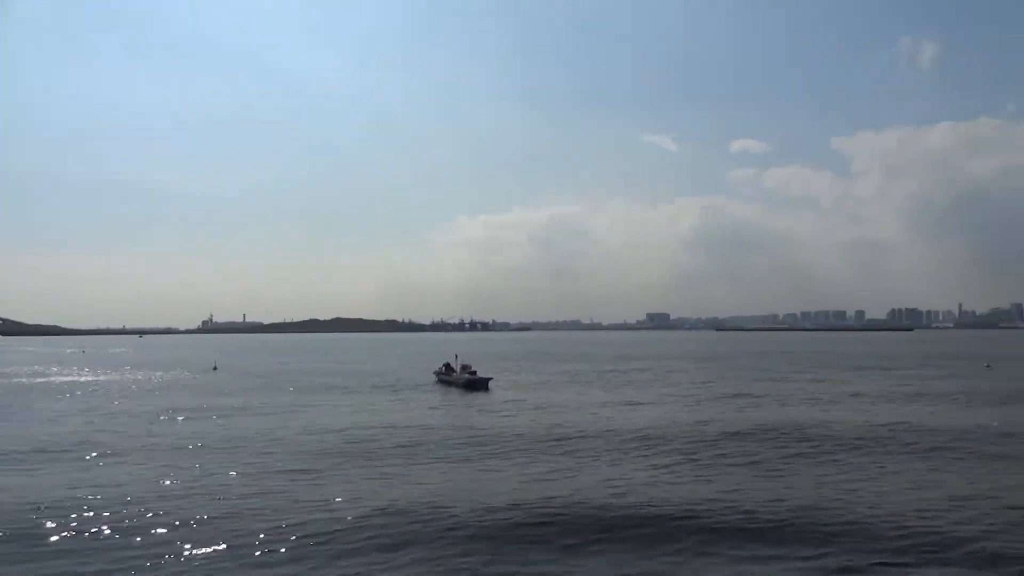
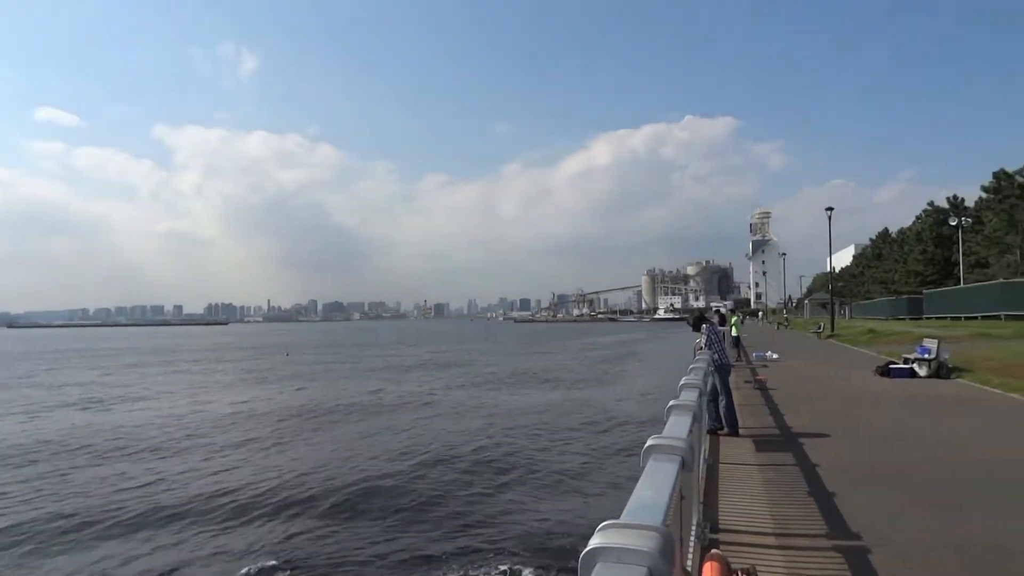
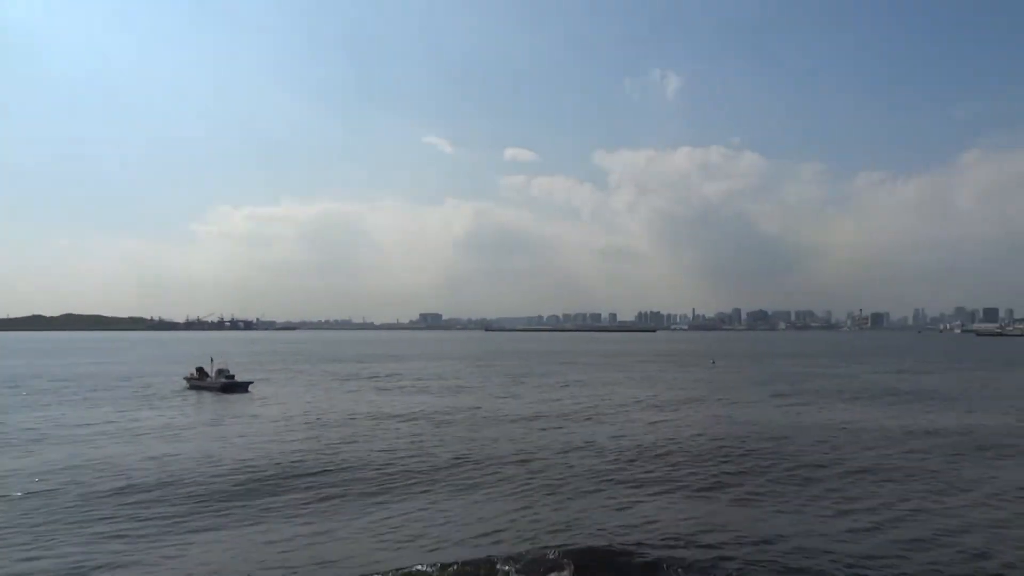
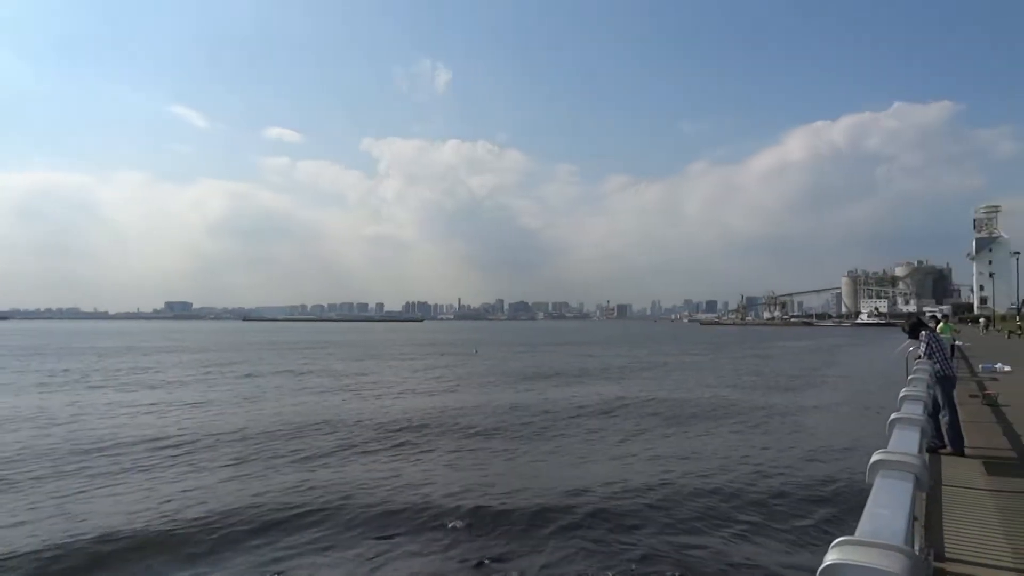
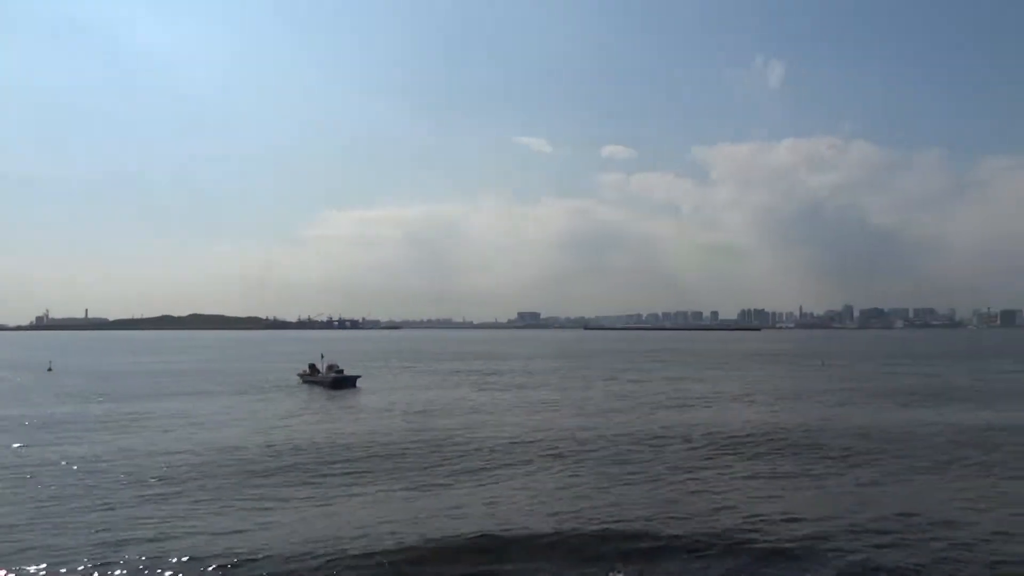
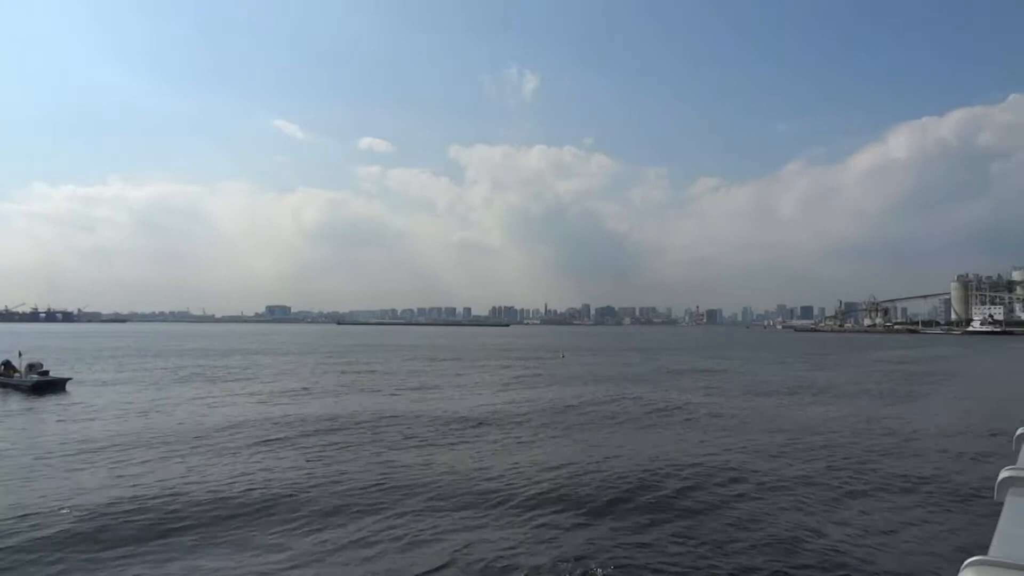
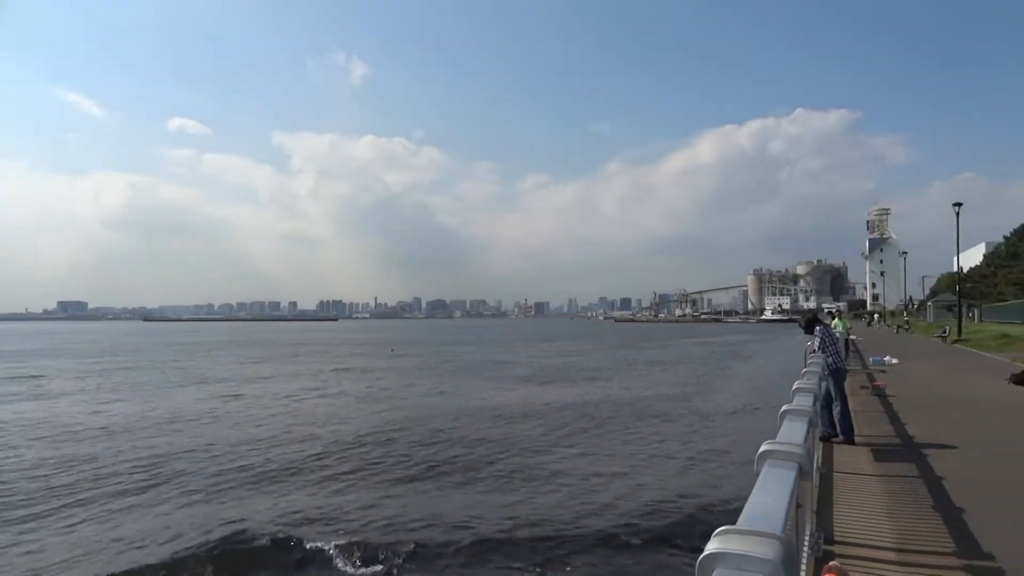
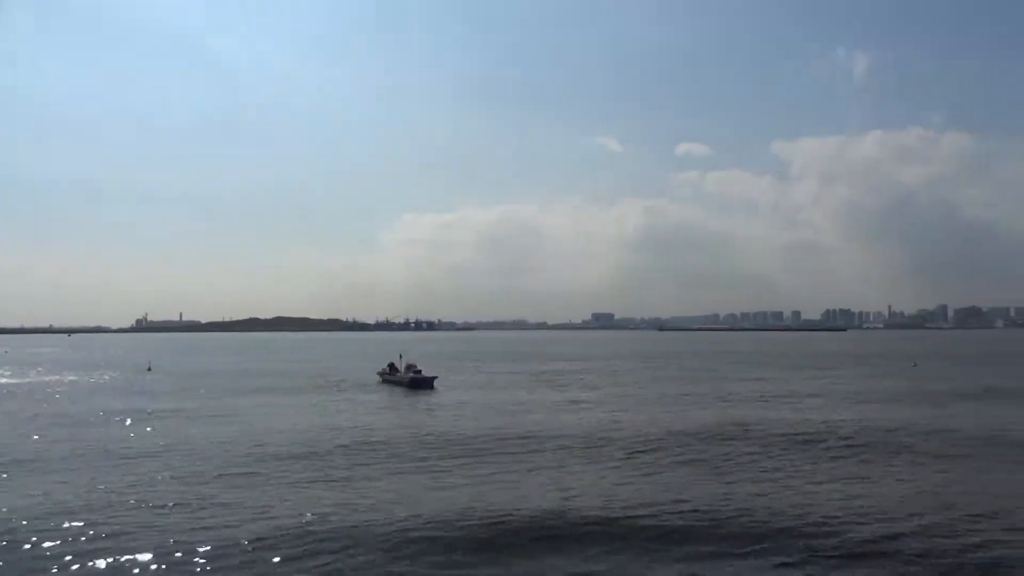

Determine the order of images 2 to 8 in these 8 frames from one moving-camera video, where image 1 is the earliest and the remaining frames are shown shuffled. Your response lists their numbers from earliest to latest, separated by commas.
8, 5, 3, 6, 4, 7, 2
